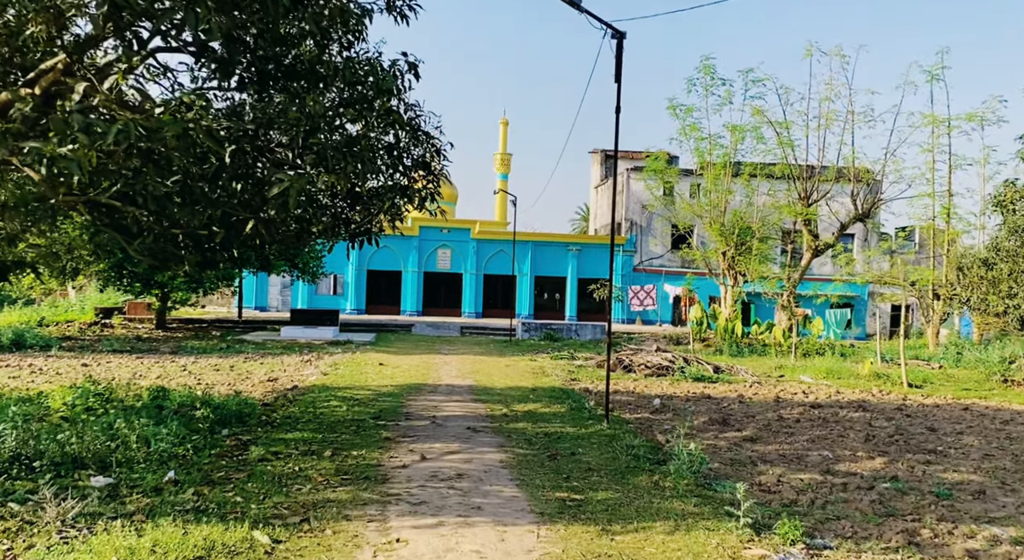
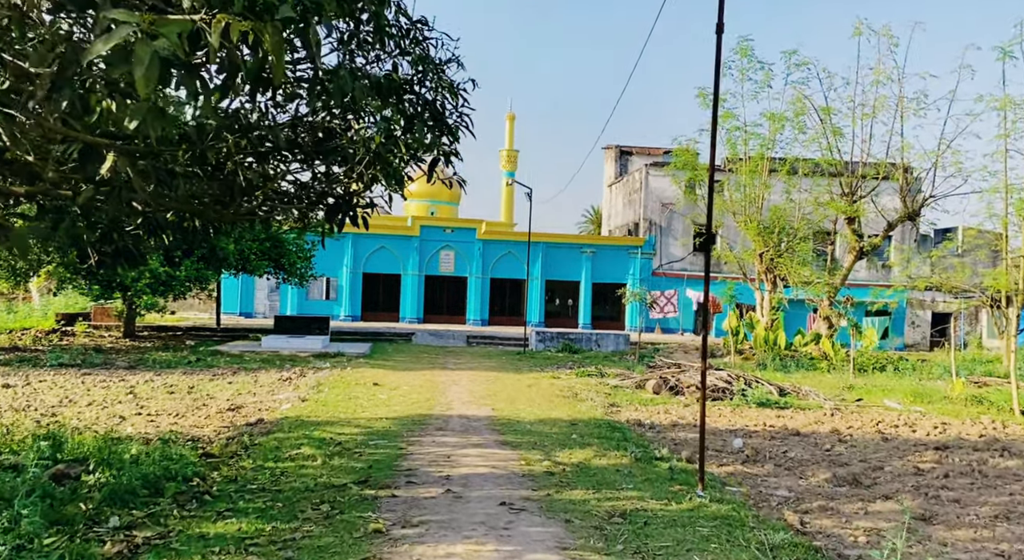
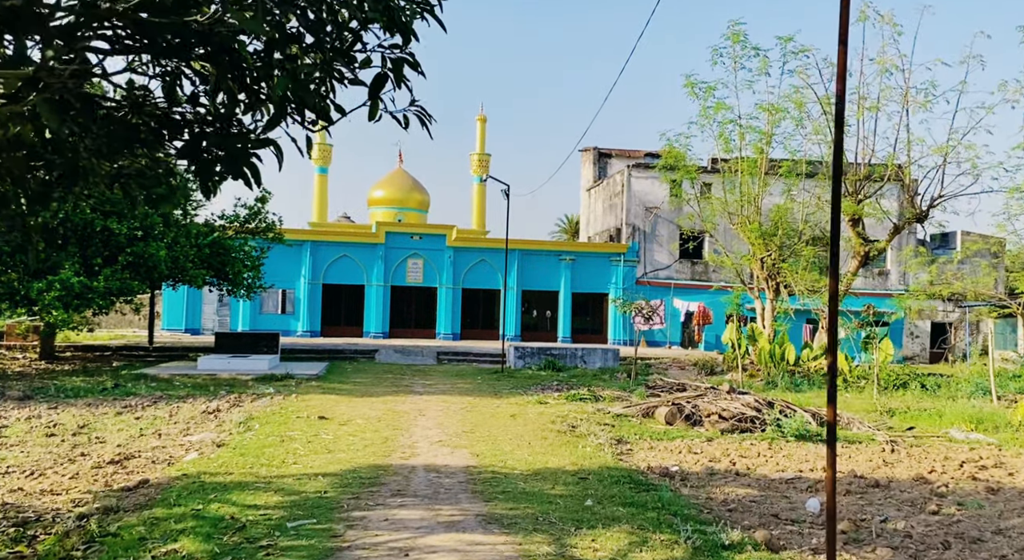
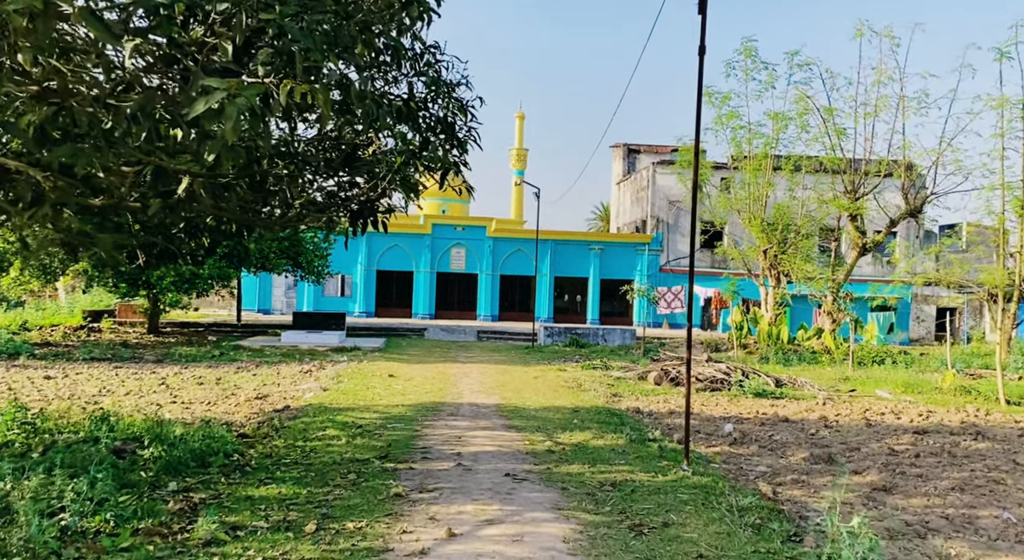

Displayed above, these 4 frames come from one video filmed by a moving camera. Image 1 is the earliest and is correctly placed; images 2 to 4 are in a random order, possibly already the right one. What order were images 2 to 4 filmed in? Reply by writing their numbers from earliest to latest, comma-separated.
4, 2, 3
